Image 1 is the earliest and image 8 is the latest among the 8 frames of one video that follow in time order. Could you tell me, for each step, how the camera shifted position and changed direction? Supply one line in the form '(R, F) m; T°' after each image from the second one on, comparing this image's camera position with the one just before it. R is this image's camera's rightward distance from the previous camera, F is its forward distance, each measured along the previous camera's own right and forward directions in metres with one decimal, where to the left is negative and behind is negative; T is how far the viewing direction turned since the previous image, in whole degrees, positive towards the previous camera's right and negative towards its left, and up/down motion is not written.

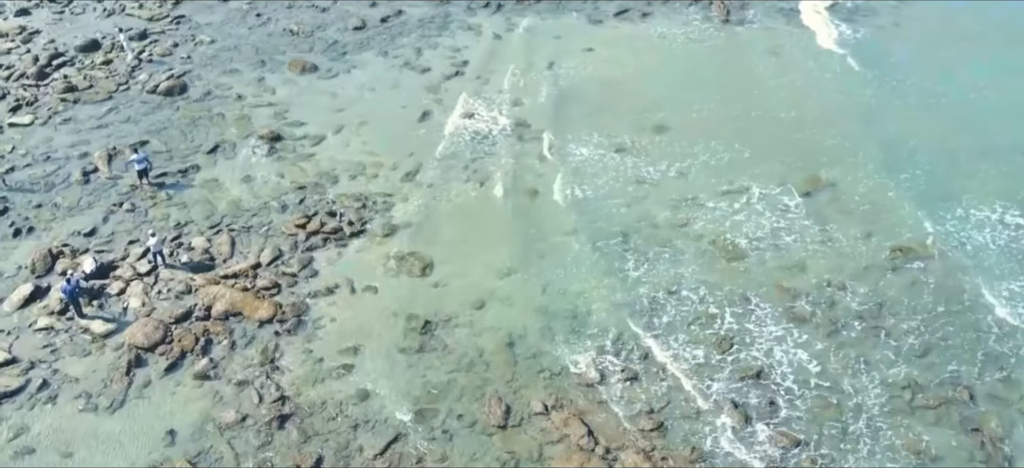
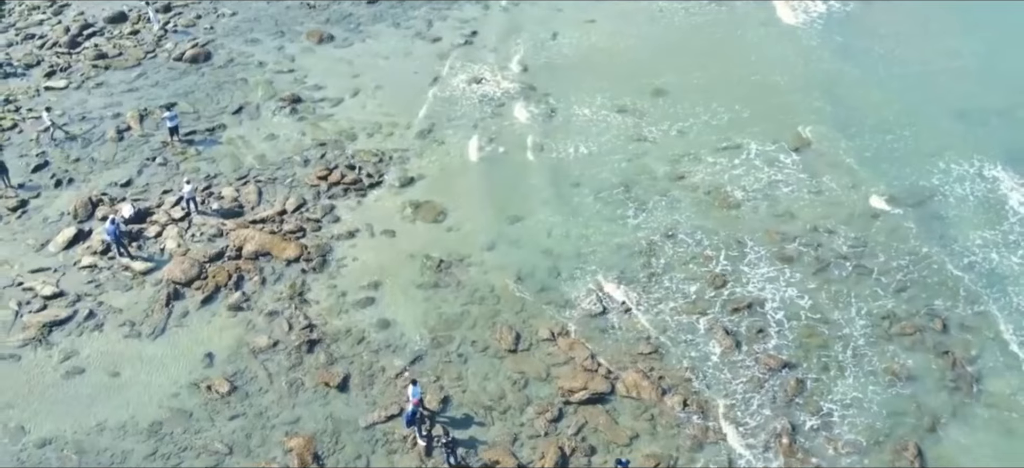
(-0.1, -2.1) m; 0°
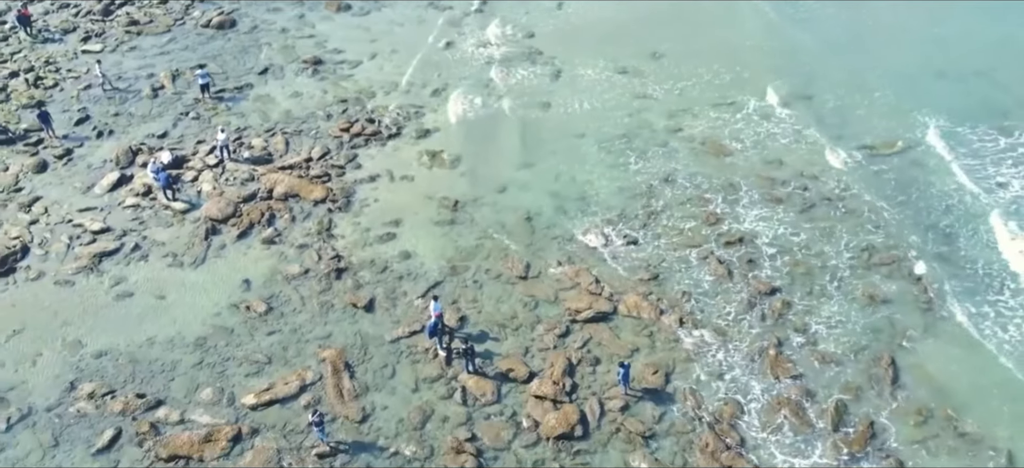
(-0.2, -2.4) m; 0°
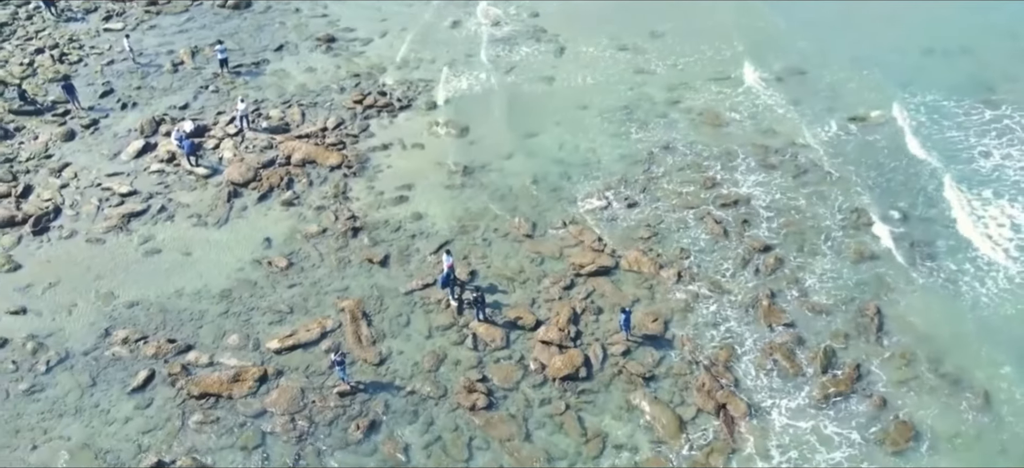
(-0.1, -1.6) m; 0°
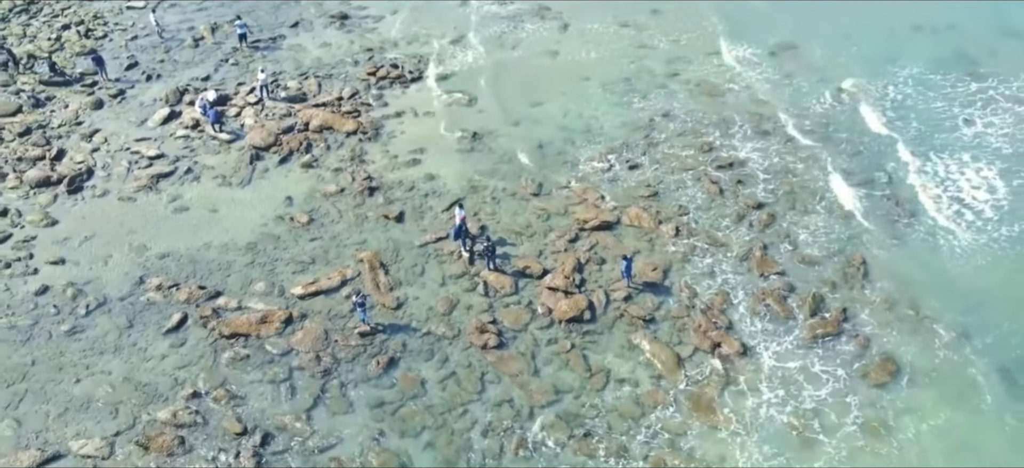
(-0.2, -1.8) m; 0°
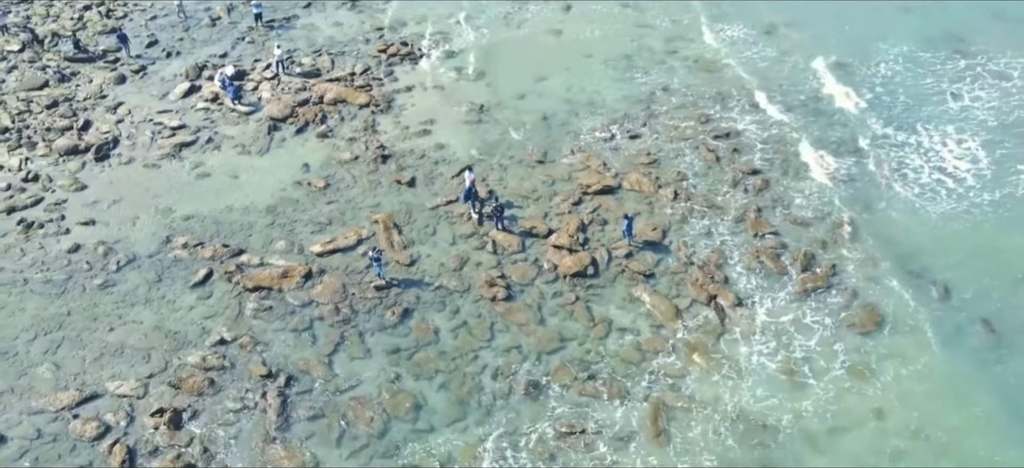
(-0.1, -1.6) m; 0°
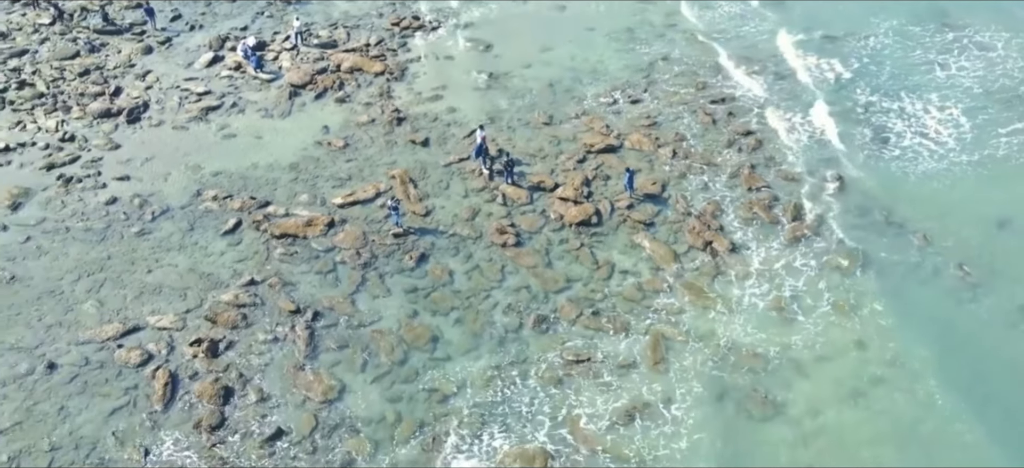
(-0.2, -2.0) m; 0°
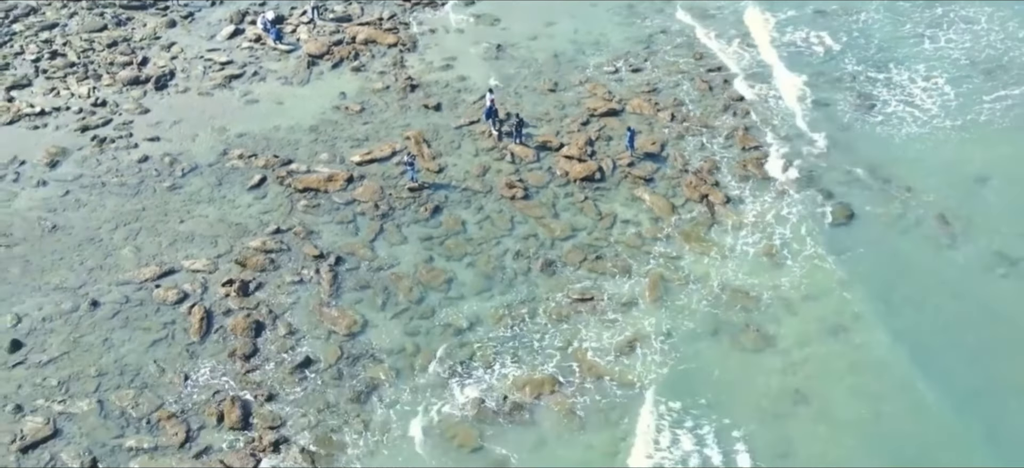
(-0.2, -2.0) m; 0°
